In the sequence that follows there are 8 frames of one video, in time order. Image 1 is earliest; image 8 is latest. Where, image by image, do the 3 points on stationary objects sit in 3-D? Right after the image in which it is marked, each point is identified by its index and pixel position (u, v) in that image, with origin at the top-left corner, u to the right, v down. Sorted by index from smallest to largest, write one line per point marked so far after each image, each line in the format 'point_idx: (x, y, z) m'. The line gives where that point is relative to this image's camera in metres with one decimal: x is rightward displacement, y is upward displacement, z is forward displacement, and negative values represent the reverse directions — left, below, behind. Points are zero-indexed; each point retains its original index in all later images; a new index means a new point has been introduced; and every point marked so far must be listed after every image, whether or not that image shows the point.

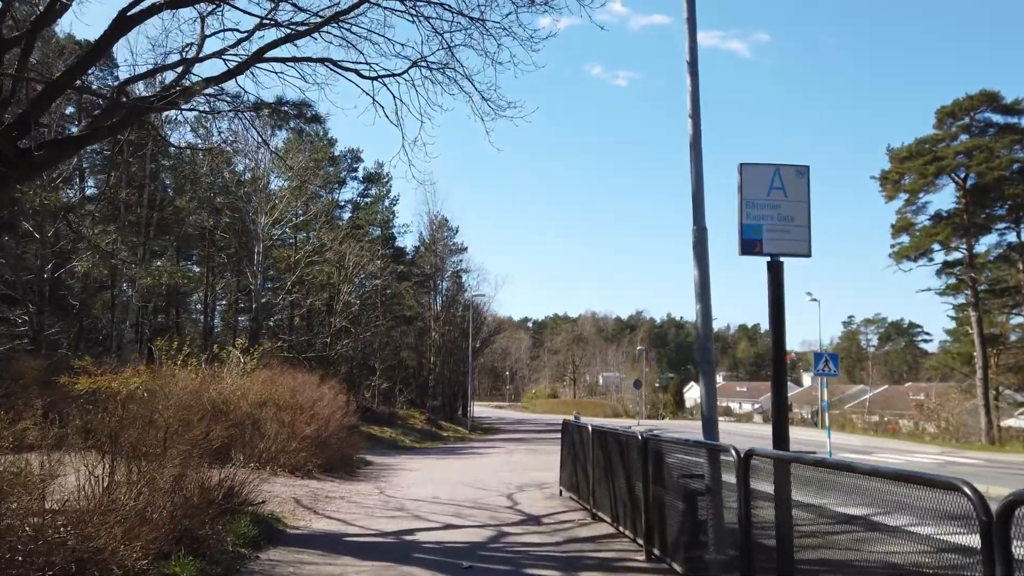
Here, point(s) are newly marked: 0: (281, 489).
0: (-2.8, -2.4, +9.0) m
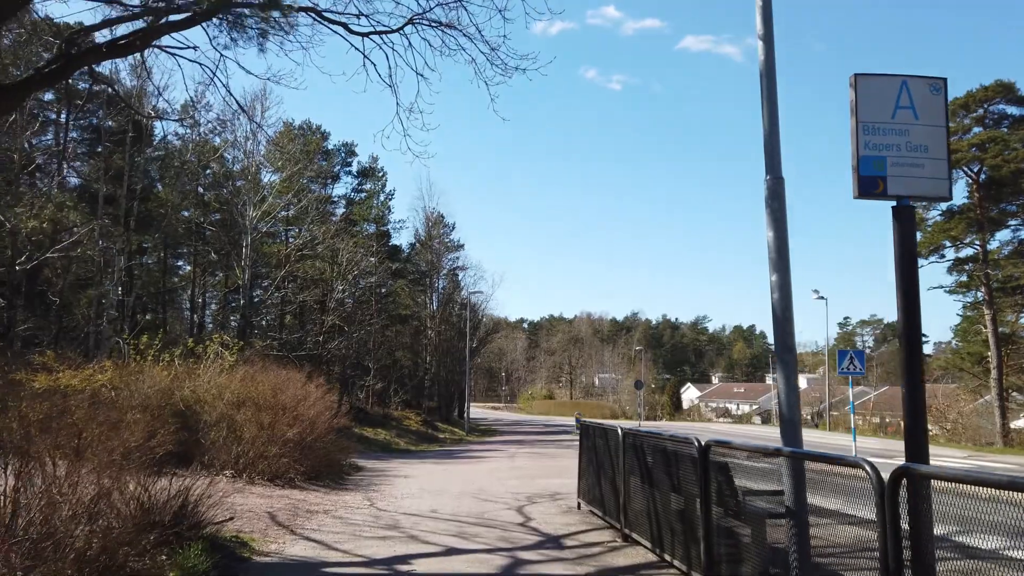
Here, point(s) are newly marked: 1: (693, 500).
0: (-2.7, -2.2, +7.8) m
1: (+1.3, -1.5, +5.1) m
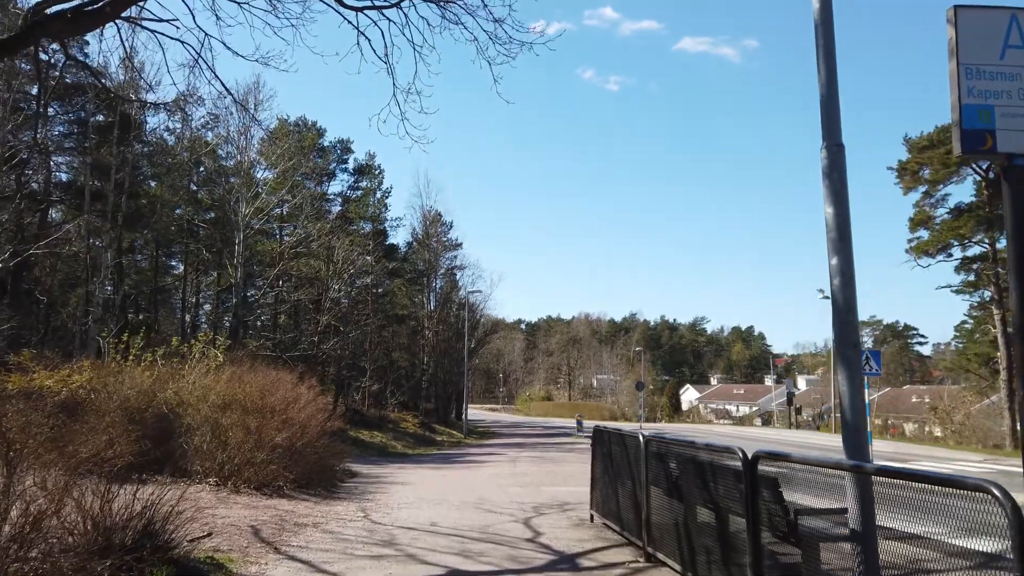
0: (-2.6, -2.2, +7.2) m
1: (+1.3, -1.4, +4.5) m
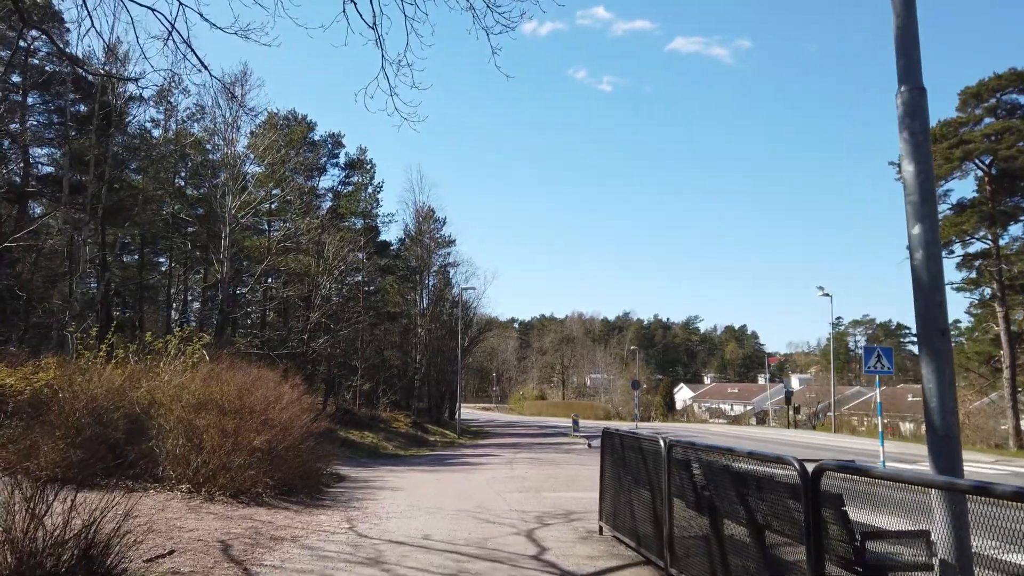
0: (-2.6, -2.1, +6.4) m
1: (+1.4, -1.3, +3.8) m
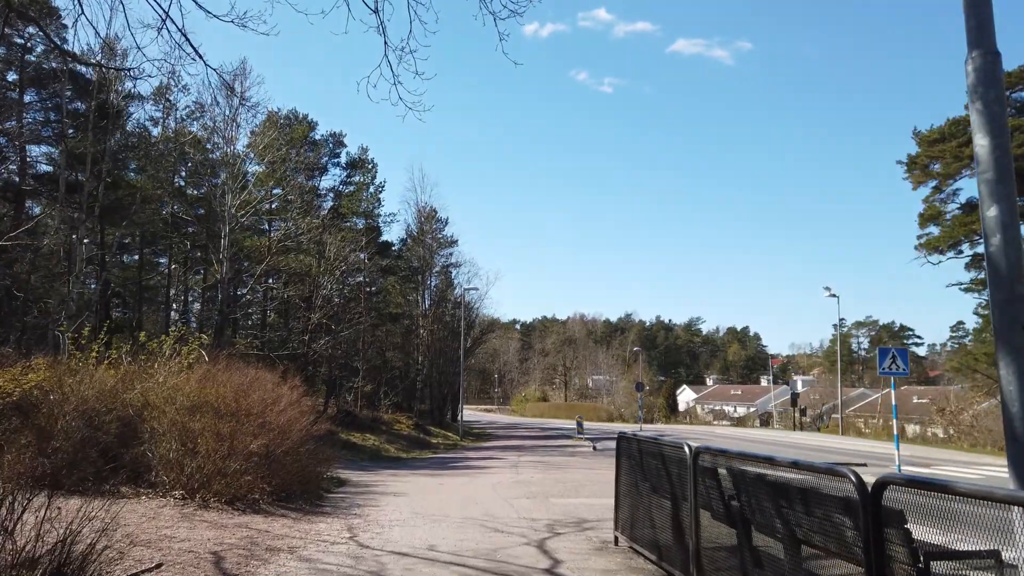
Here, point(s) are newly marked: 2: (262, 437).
0: (-2.5, -2.0, +6.1) m
1: (+1.5, -1.2, +3.4) m
2: (-2.9, -1.7, +8.6) m
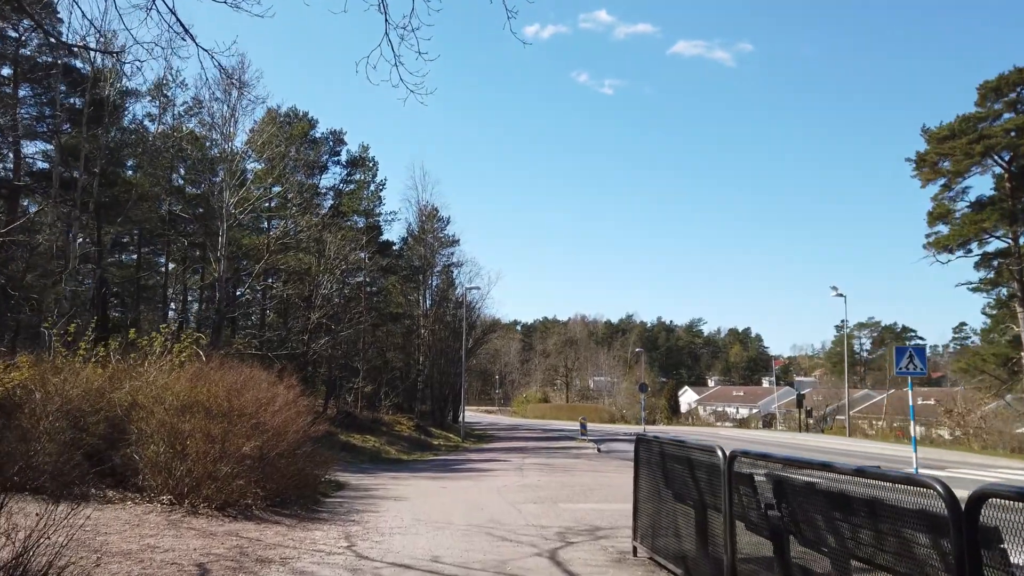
0: (-2.4, -2.0, +5.6) m
1: (+1.5, -1.2, +3.0) m
2: (-2.8, -1.6, +8.2) m
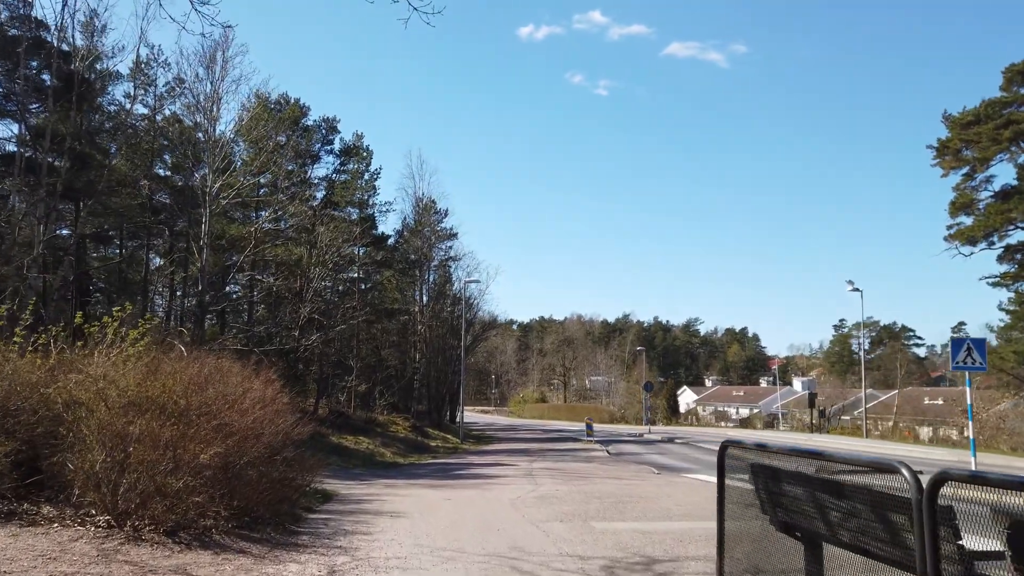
0: (-2.2, -1.7, +4.1) m
1: (+1.8, -0.9, +1.5) m
2: (-2.6, -1.4, +6.6) m
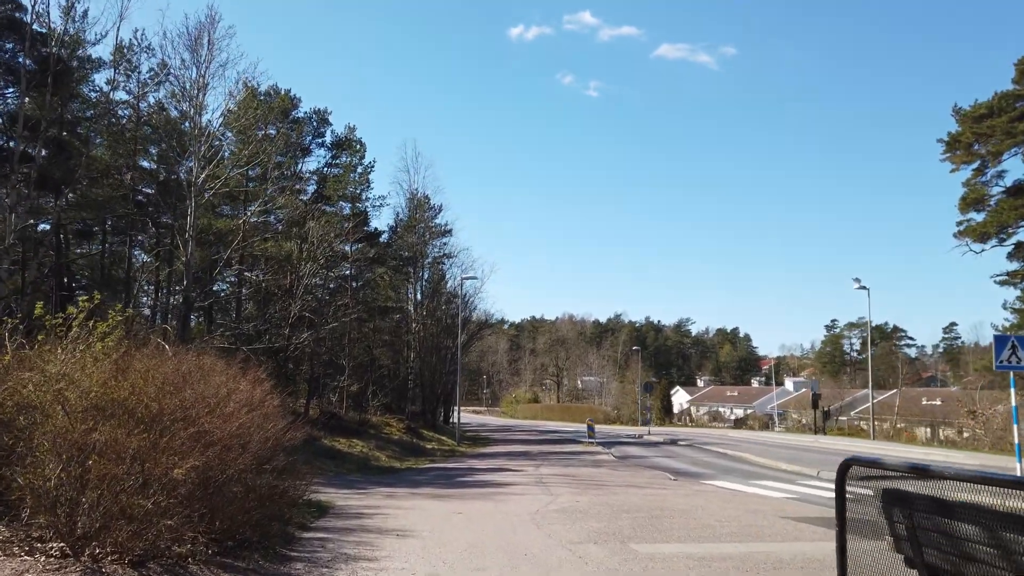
0: (-1.9, -1.6, +3.1) m
1: (+2.1, -0.8, +0.5) m
2: (-2.3, -1.2, +5.6) m
